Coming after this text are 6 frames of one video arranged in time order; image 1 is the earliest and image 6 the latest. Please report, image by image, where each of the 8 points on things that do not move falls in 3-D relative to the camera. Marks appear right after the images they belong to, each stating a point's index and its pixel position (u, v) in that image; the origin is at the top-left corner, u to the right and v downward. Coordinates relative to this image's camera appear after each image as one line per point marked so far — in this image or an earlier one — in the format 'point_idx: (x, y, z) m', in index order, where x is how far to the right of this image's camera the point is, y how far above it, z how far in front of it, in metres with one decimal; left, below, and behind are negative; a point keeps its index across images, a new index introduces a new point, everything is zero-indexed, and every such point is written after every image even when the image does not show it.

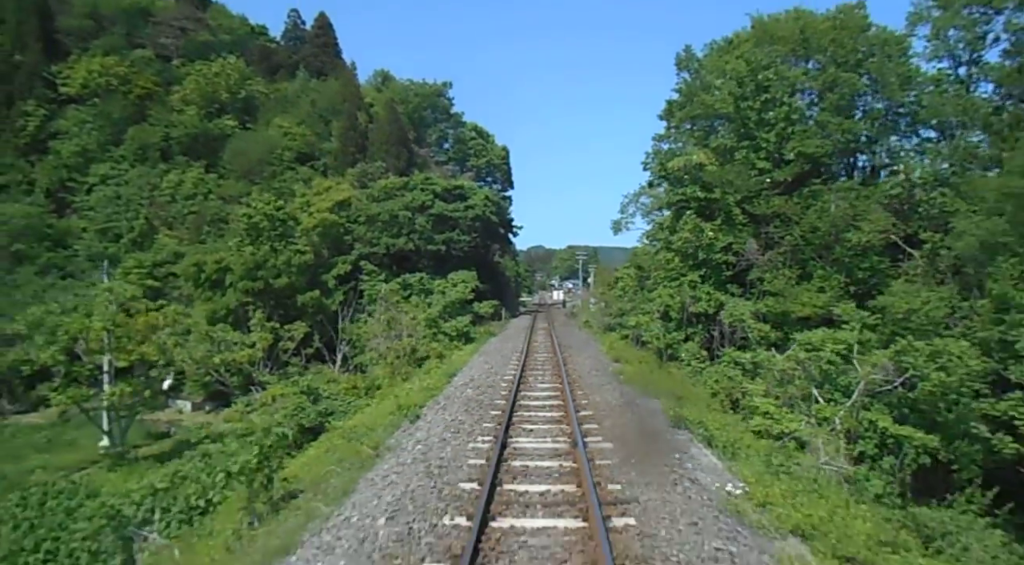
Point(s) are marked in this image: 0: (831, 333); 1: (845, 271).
0: (+6.7, -1.1, +14.1) m
1: (+9.3, +0.3, +18.5) m
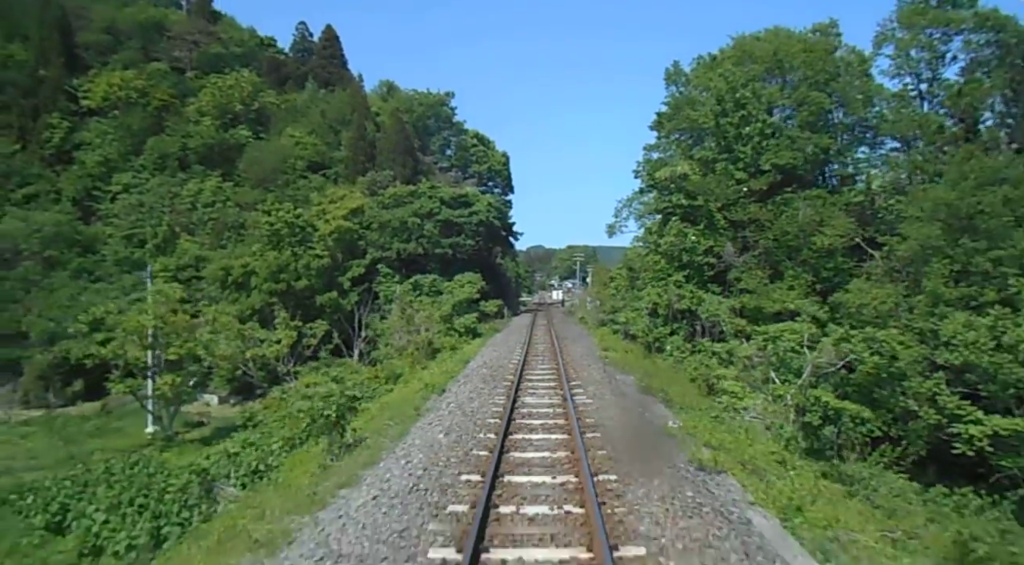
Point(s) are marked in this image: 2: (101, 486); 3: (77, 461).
0: (+6.8, -1.0, +16.4) m
1: (+9.4, +0.4, +20.8) m
2: (-7.9, -4.0, +13.0) m
3: (-11.2, -4.6, +17.4) m
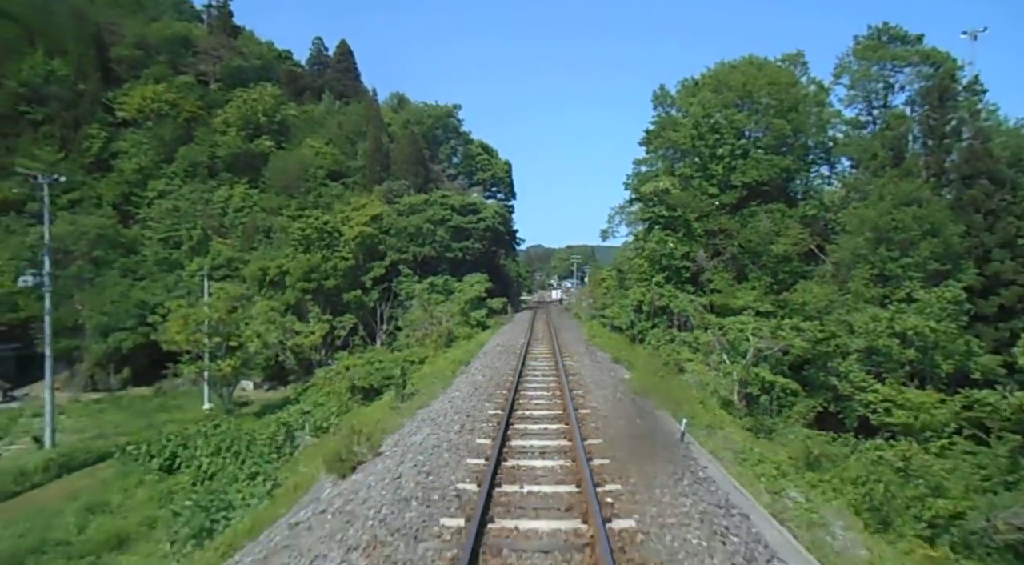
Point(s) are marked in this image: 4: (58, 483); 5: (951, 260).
0: (+7.0, -1.1, +20.3) m
1: (+9.5, +0.3, +24.7) m
2: (-7.8, -4.0, +16.9) m
3: (-11.0, -4.6, +21.2) m
4: (-11.1, -4.8, +16.5) m
5: (+12.7, +0.7, +19.5) m
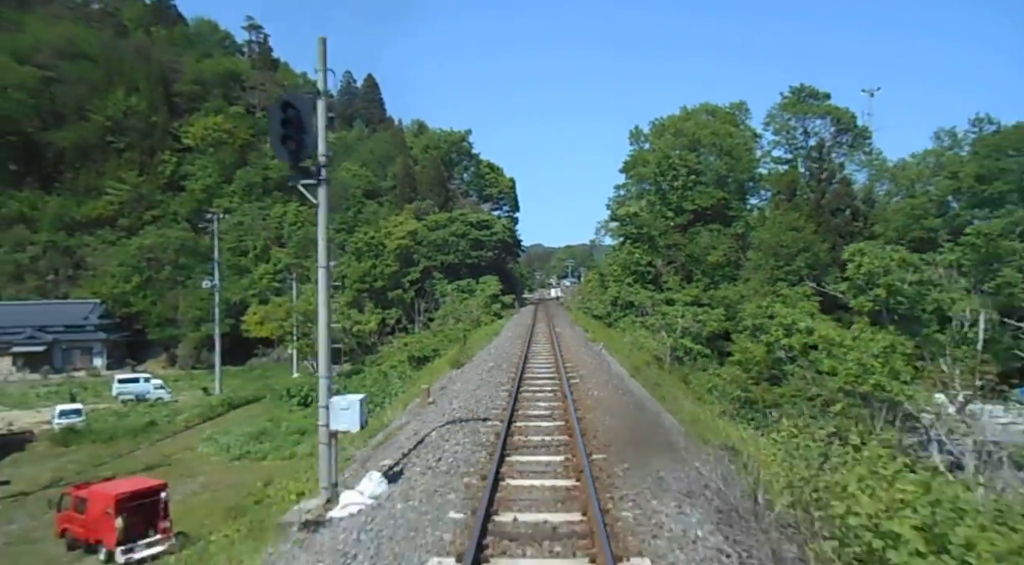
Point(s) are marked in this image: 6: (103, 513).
0: (+7.4, -1.1, +29.6) m
1: (+9.9, +0.3, +34.0) m
2: (-7.3, -4.1, +26.2) m
3: (-10.6, -4.7, +30.6) m
4: (-10.7, -4.9, +25.9) m
5: (+13.2, +0.7, +28.9) m
6: (-7.1, -4.1, +11.8) m
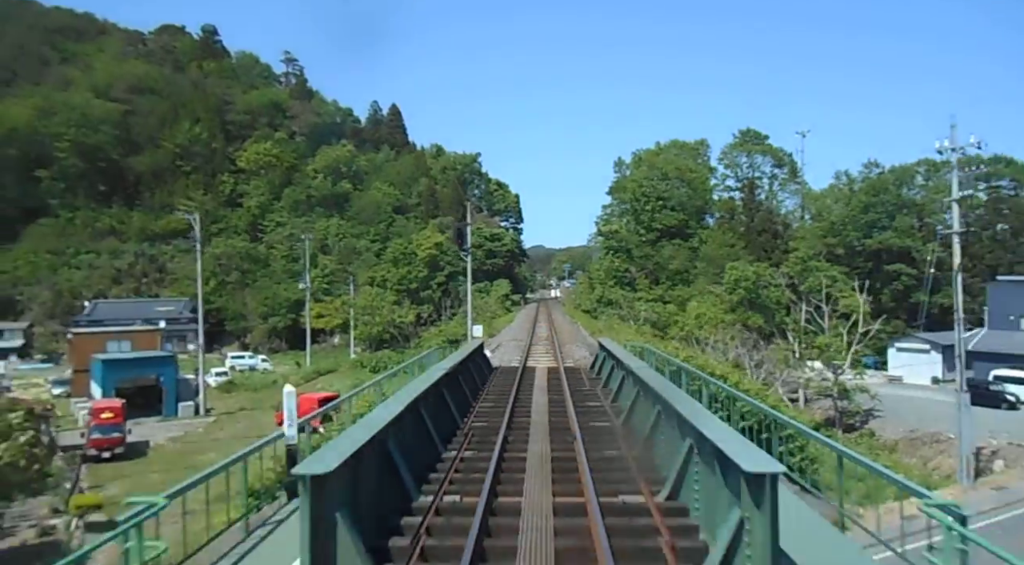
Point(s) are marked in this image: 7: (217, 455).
0: (+7.9, -1.2, +40.1) m
1: (+10.5, +0.2, +44.5) m
2: (-6.8, -4.2, +36.7) m
3: (-10.1, -4.8, +41.1) m
4: (-10.2, -5.1, +36.4) m
5: (+13.7, +0.5, +39.3) m
6: (-6.6, -4.2, +22.3) m
7: (-8.6, -5.0, +19.9) m
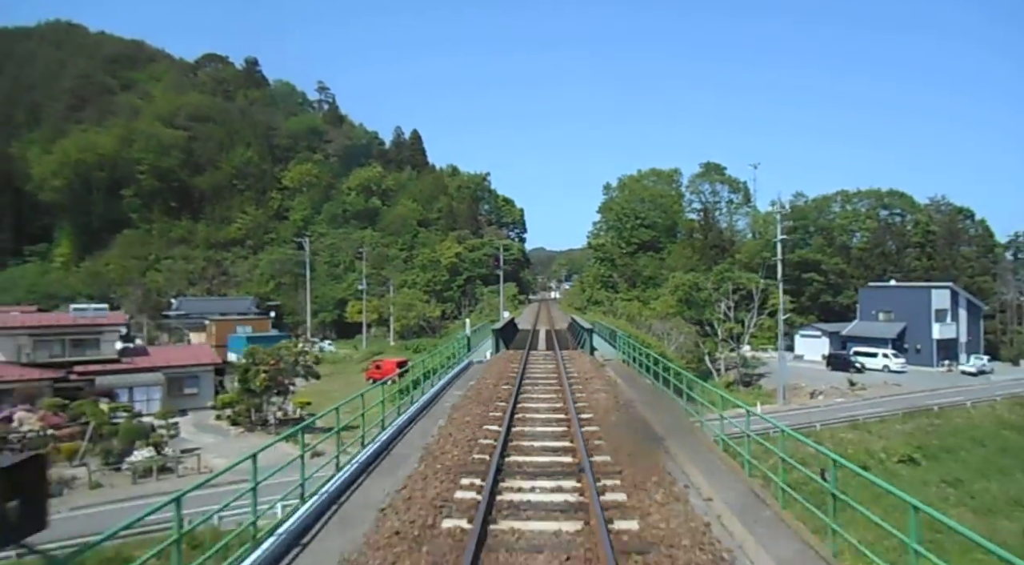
0: (+8.5, -1.5, +51.8) m
1: (+11.1, -0.1, +56.2) m
2: (-6.2, -4.4, +48.5) m
3: (-9.5, -5.0, +52.8) m
4: (-9.6, -5.2, +48.1) m
5: (+14.3, +0.2, +51.1) m
6: (-6.1, -4.3, +34.1) m
7: (-8.1, -5.2, +31.6) m
